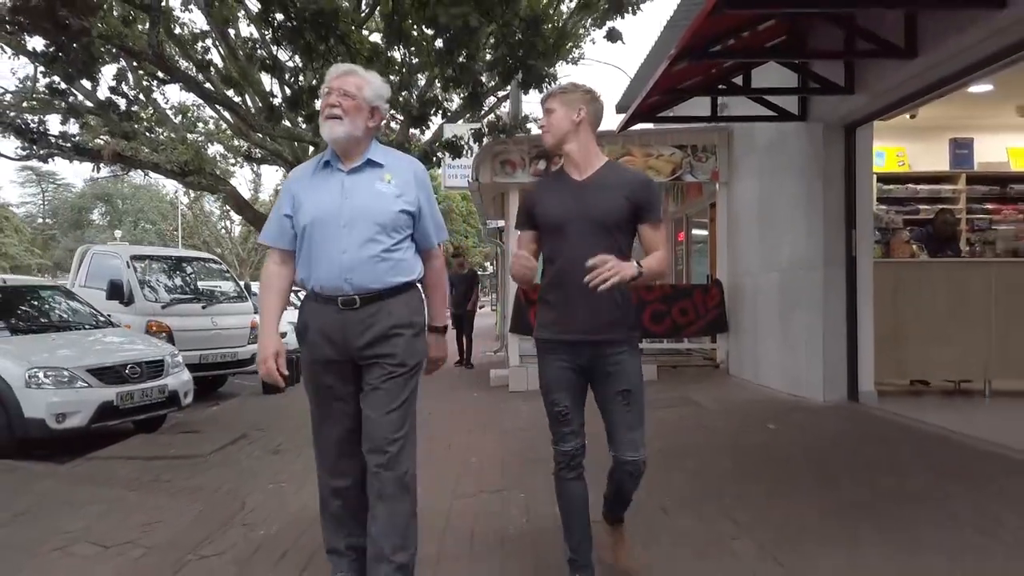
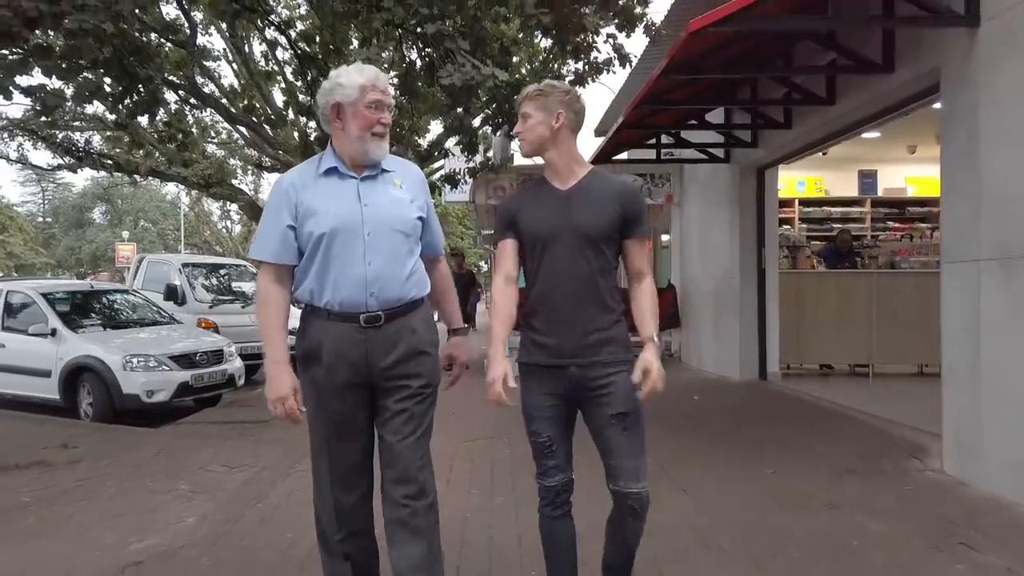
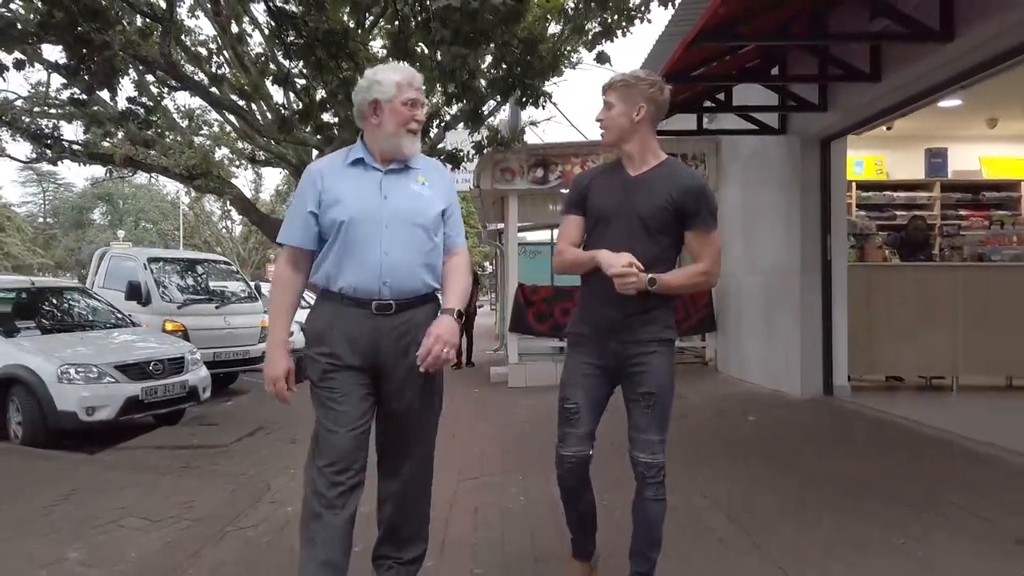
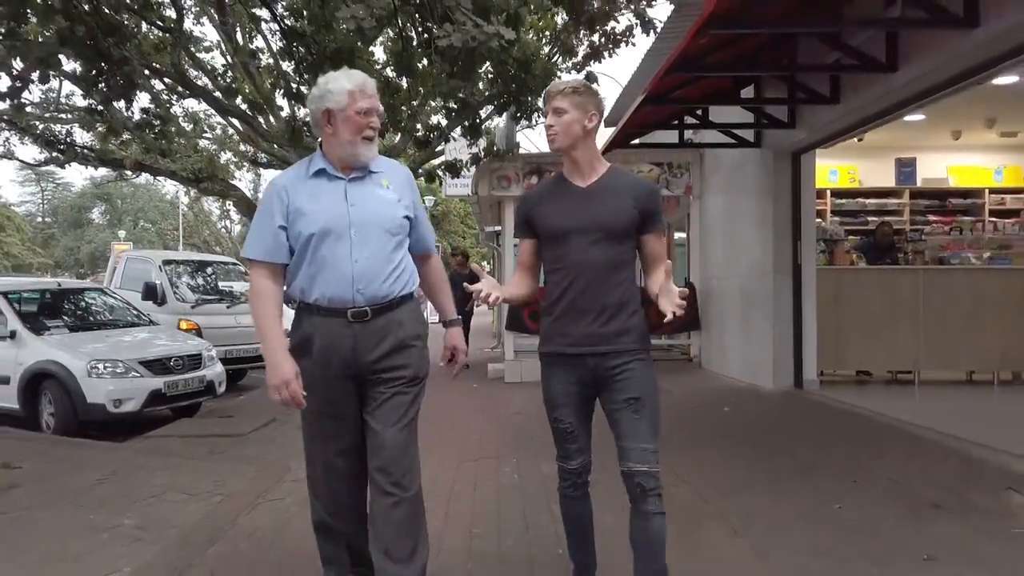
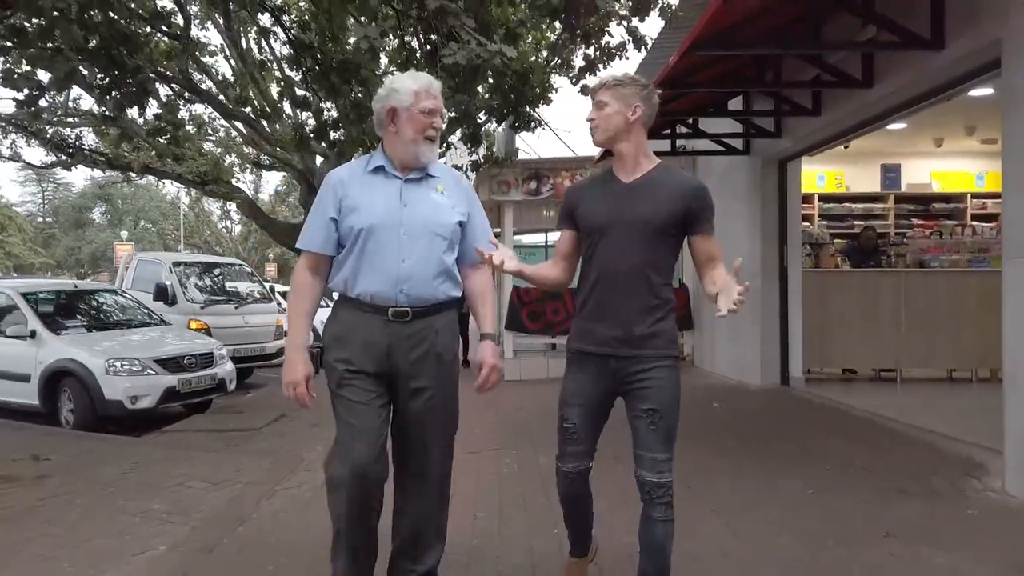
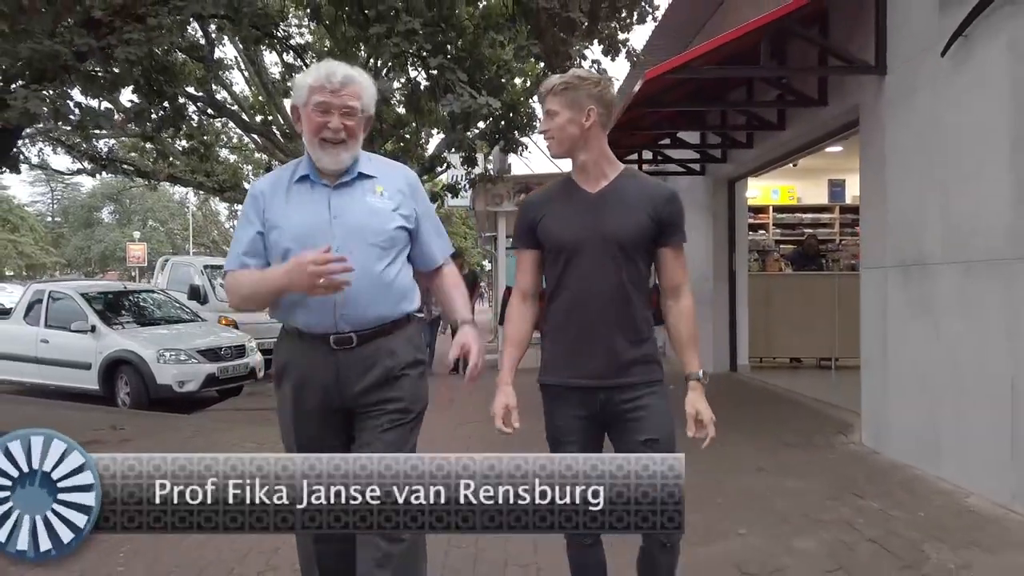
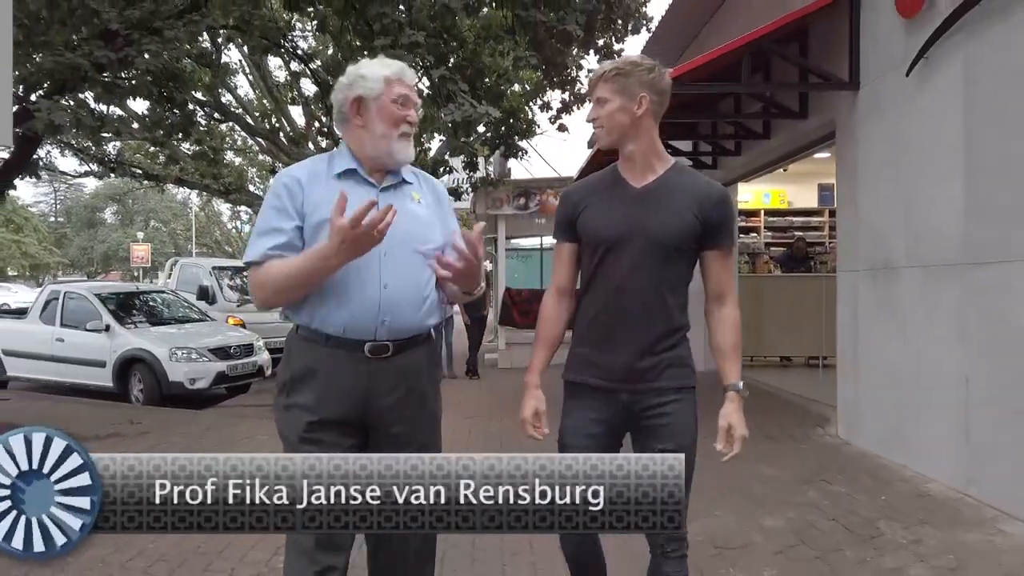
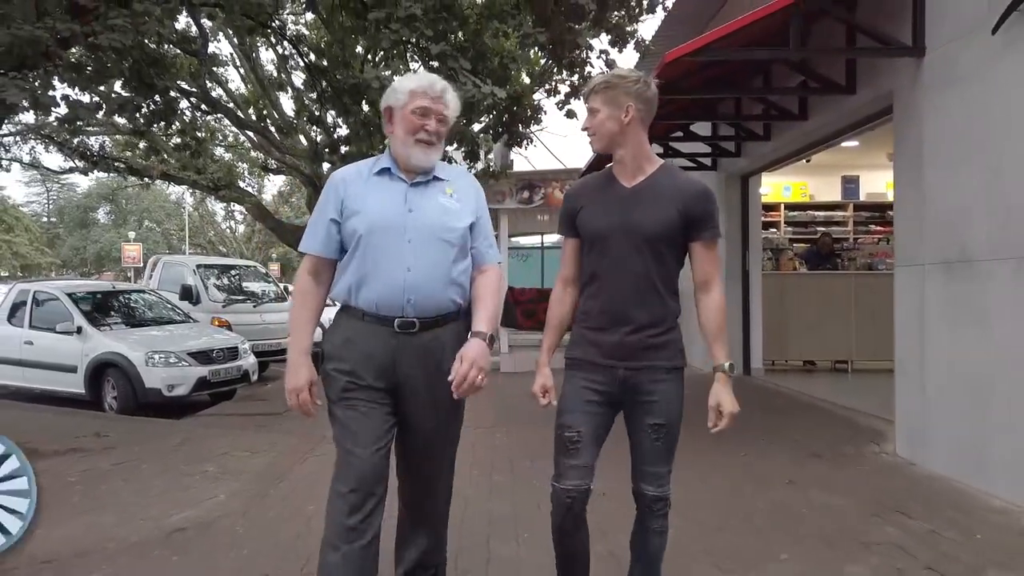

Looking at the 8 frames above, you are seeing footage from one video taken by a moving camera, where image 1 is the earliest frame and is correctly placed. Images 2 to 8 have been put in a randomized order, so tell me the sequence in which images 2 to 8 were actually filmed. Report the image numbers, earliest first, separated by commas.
3, 4, 5, 2, 8, 6, 7
